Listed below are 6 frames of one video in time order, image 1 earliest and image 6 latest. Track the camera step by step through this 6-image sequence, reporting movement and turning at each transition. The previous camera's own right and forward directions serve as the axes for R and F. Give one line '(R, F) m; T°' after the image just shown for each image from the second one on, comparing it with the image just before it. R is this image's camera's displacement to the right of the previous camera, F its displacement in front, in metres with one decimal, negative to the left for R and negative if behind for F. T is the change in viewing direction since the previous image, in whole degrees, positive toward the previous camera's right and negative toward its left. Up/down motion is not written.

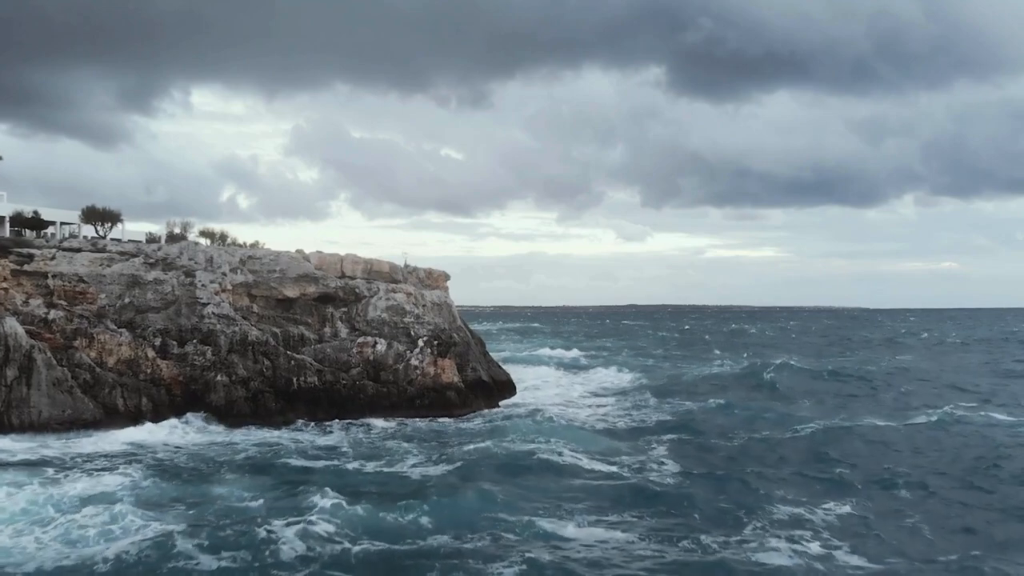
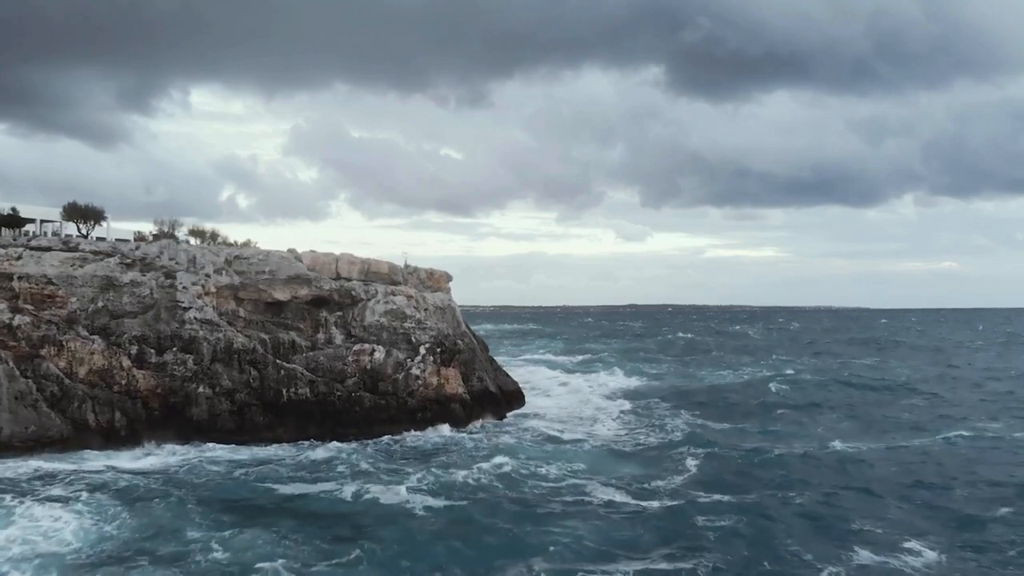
(-0.3, +2.1) m; 0°
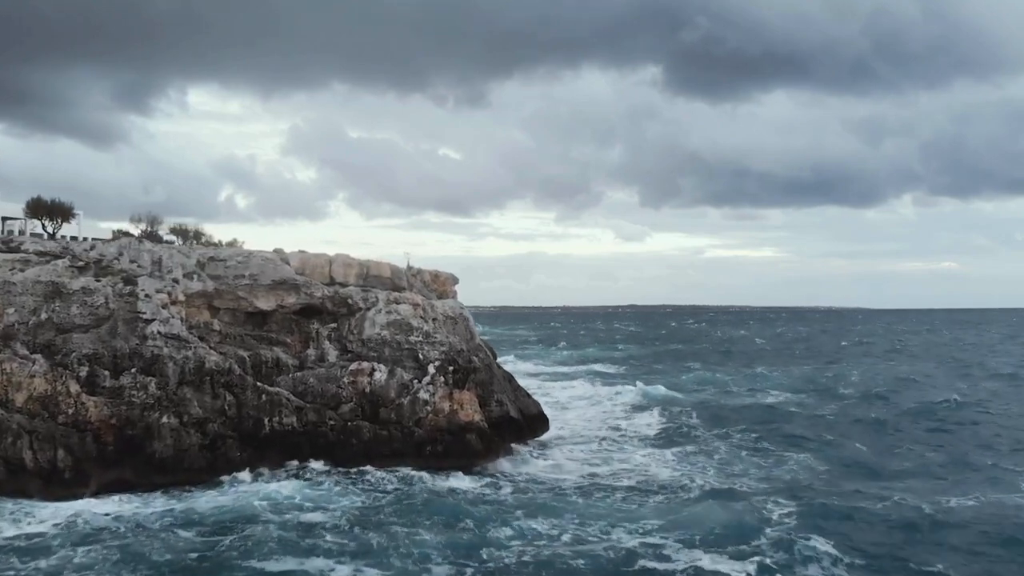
(-0.7, +3.7) m; 0°
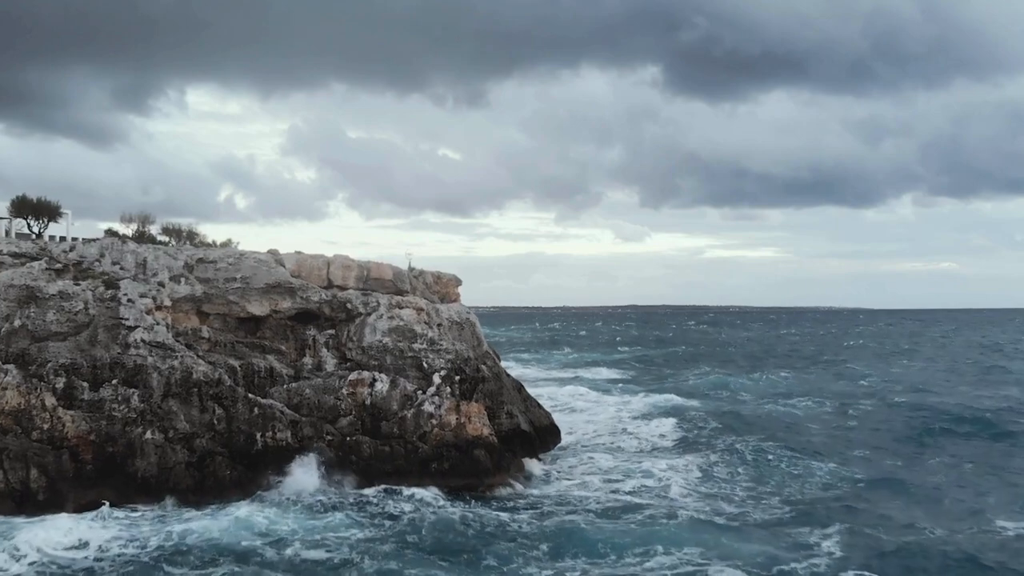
(-0.3, +1.4) m; 0°
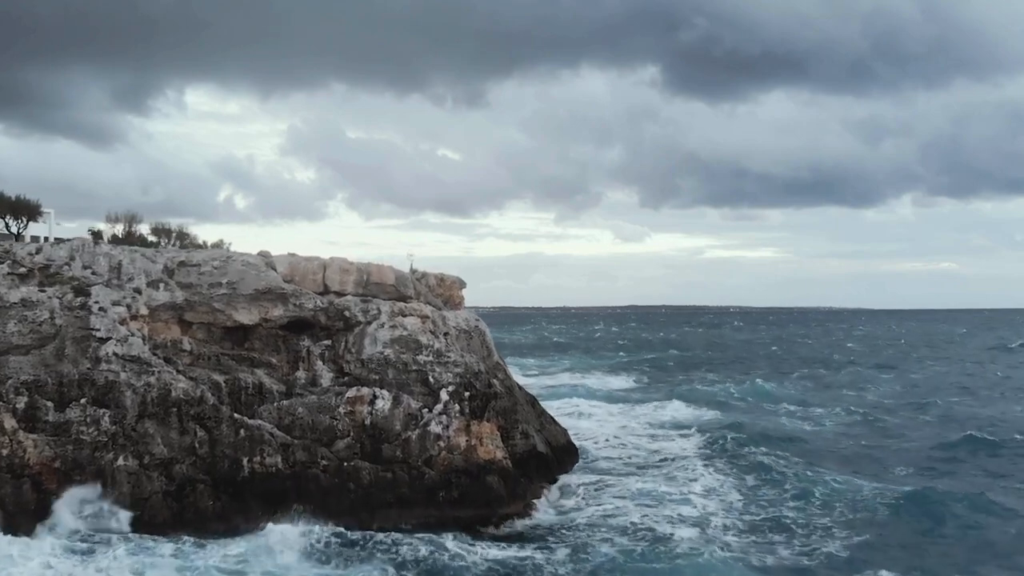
(-0.4, +1.8) m; 0°
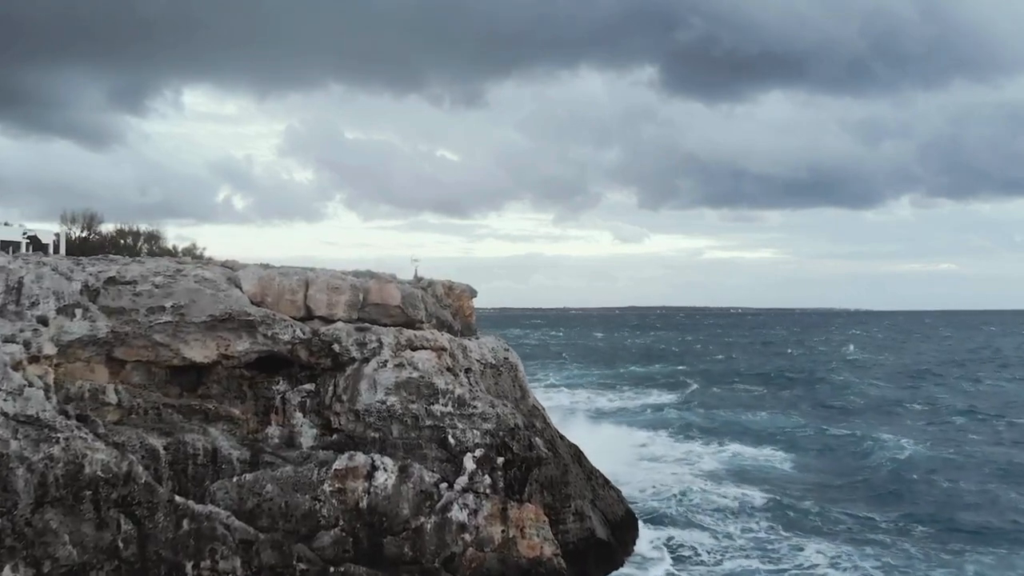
(-0.8, +4.5) m; 0°
